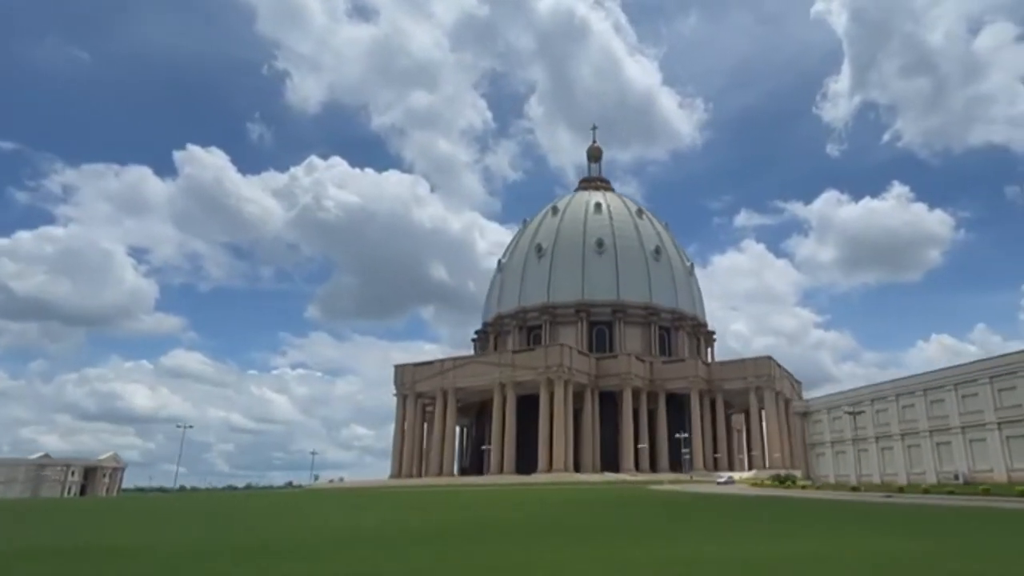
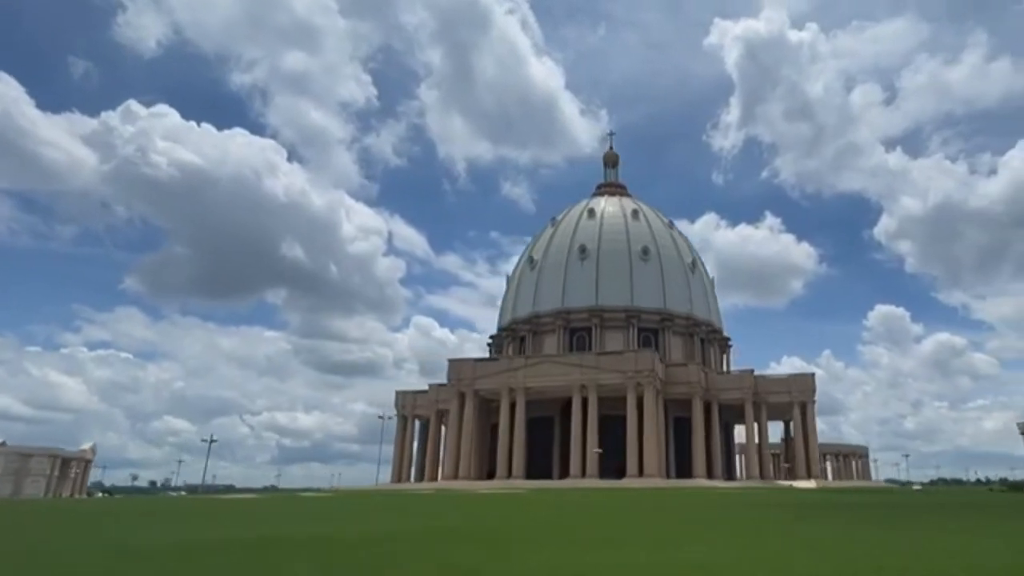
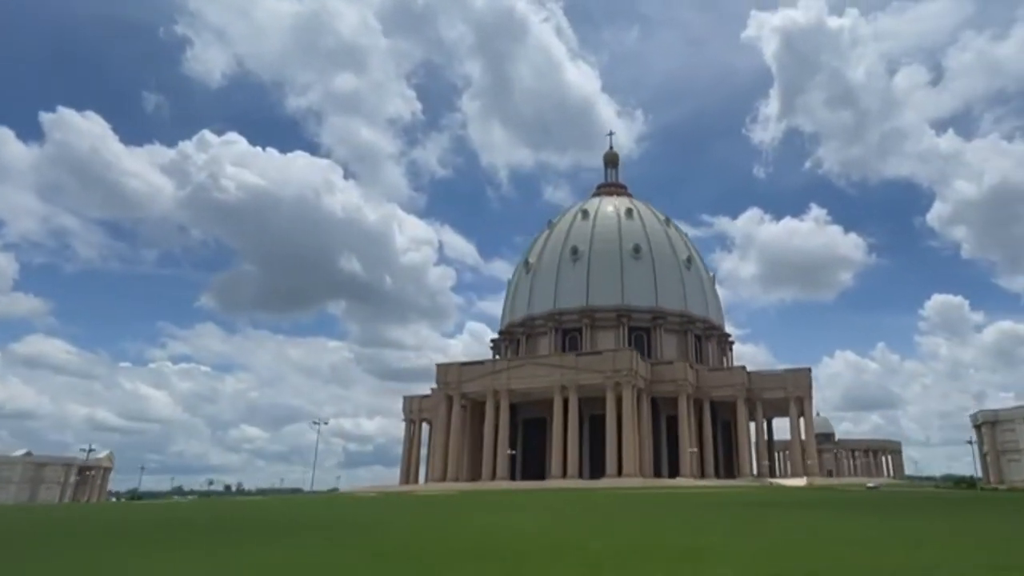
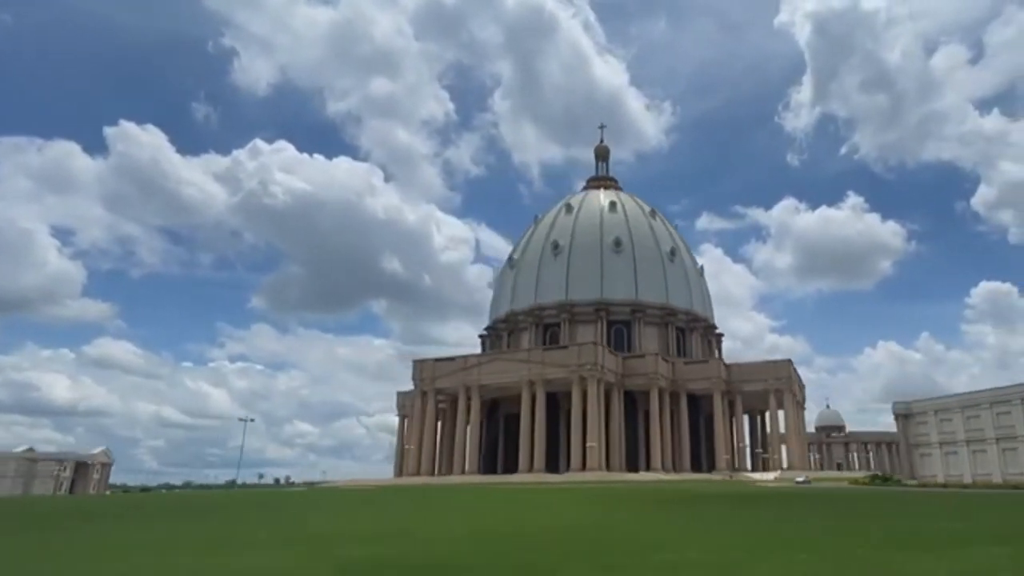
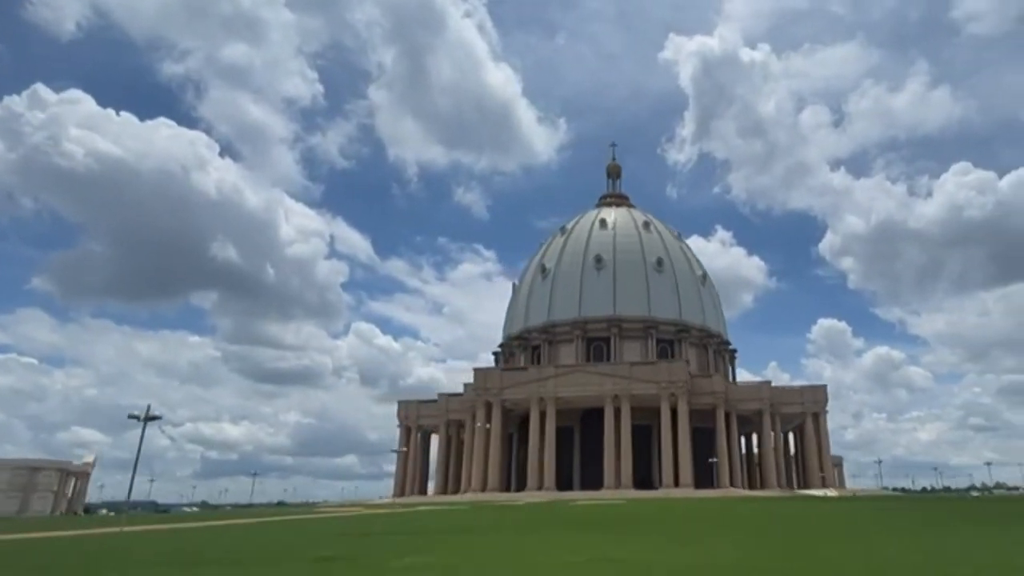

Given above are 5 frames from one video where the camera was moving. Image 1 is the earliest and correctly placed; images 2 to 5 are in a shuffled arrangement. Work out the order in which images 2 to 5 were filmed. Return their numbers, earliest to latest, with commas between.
4, 3, 2, 5
